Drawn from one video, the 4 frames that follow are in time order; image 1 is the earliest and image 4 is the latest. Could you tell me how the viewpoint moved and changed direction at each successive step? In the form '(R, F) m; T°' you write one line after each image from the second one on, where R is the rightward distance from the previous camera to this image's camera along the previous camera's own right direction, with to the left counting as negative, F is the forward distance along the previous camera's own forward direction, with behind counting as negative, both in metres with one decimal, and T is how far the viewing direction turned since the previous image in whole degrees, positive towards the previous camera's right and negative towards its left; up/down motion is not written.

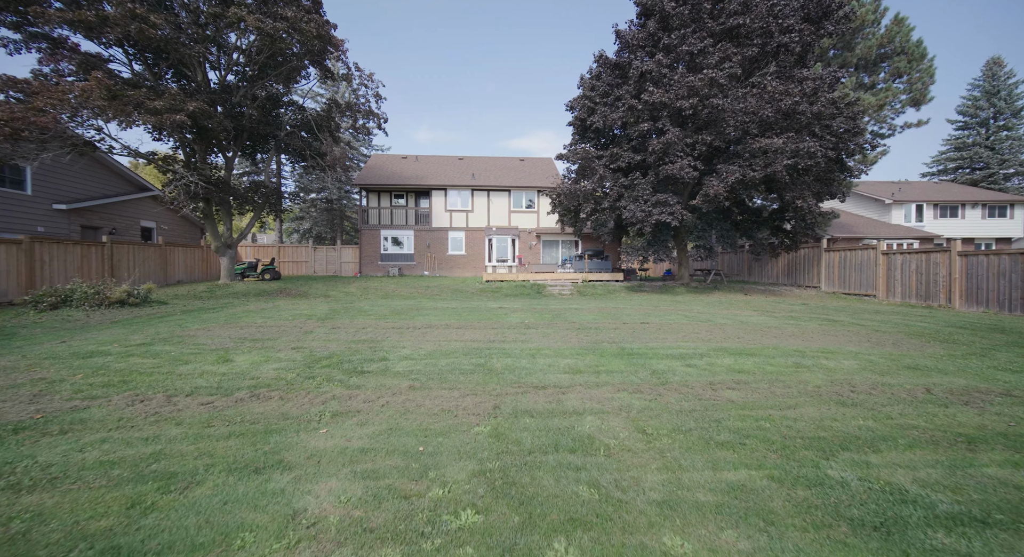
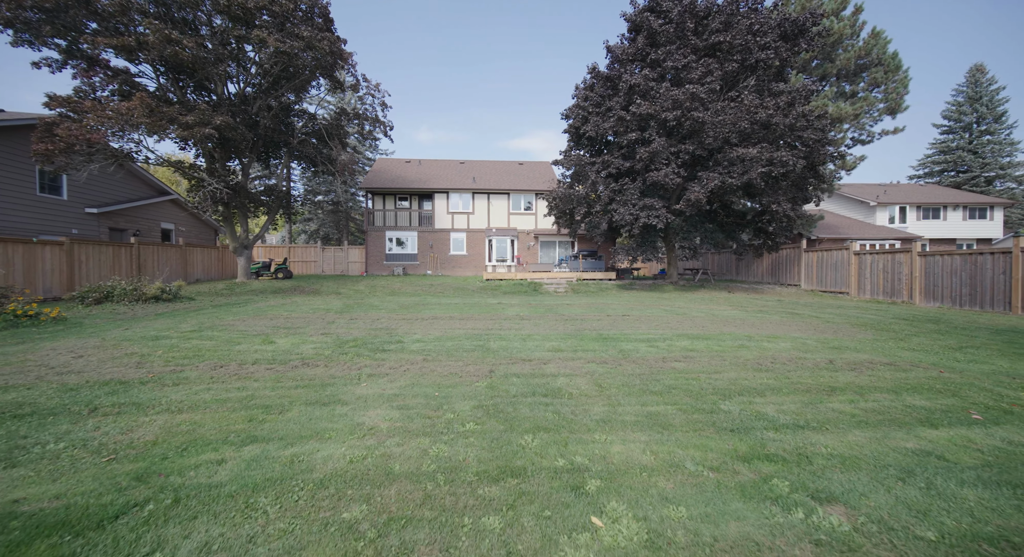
(+0.1, -1.2) m; 0°
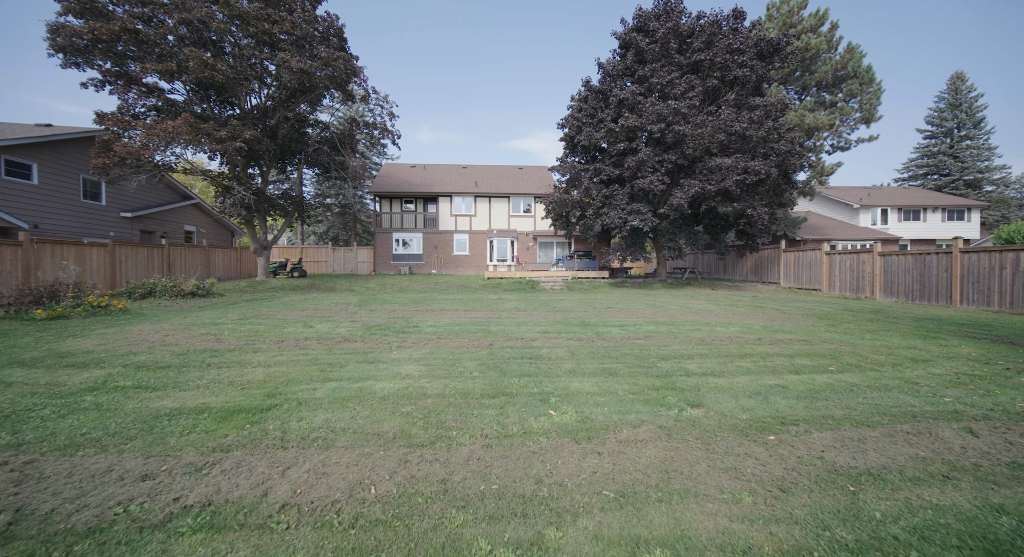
(+0.1, -1.5) m; 0°
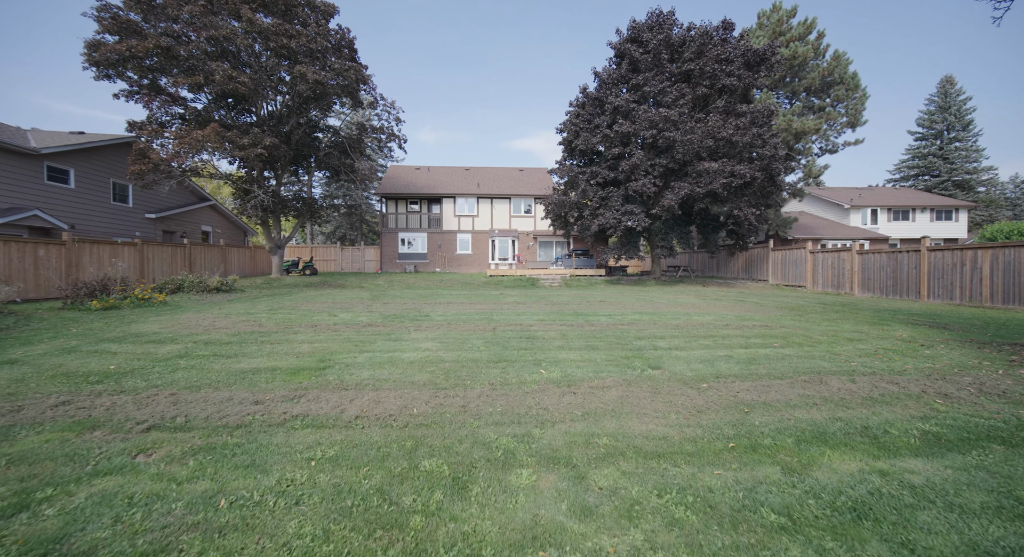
(0.0, -1.0) m; 0°
